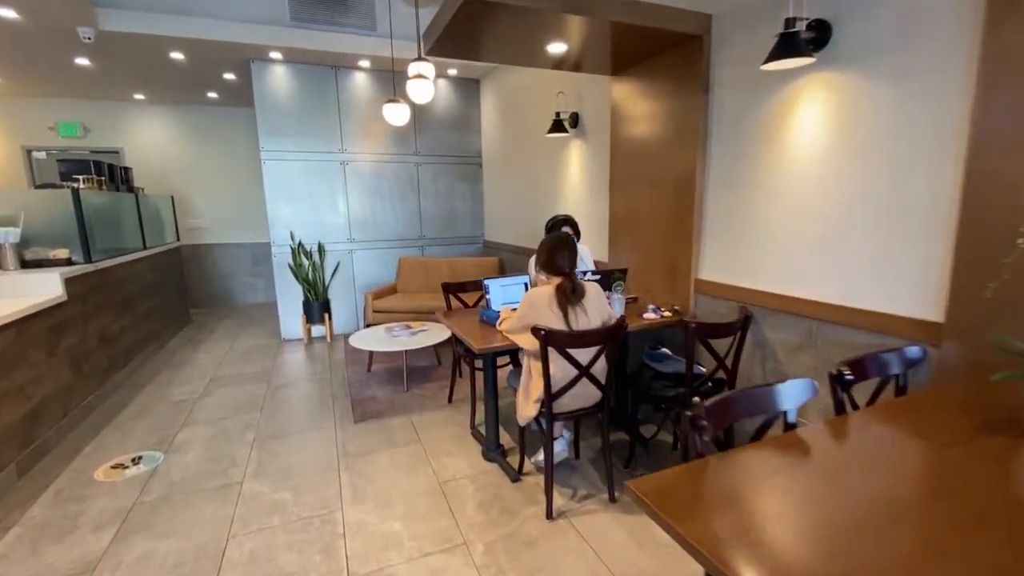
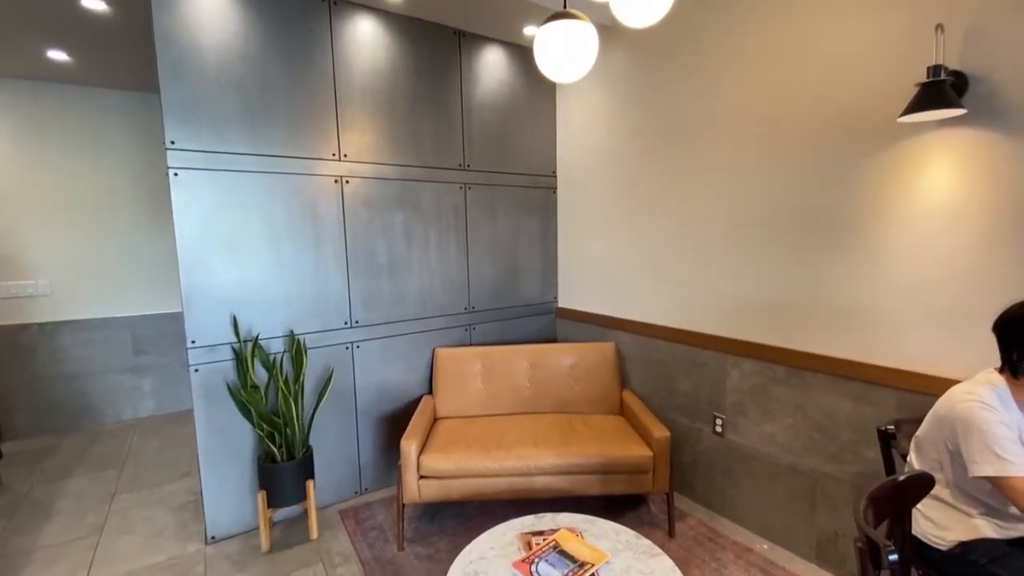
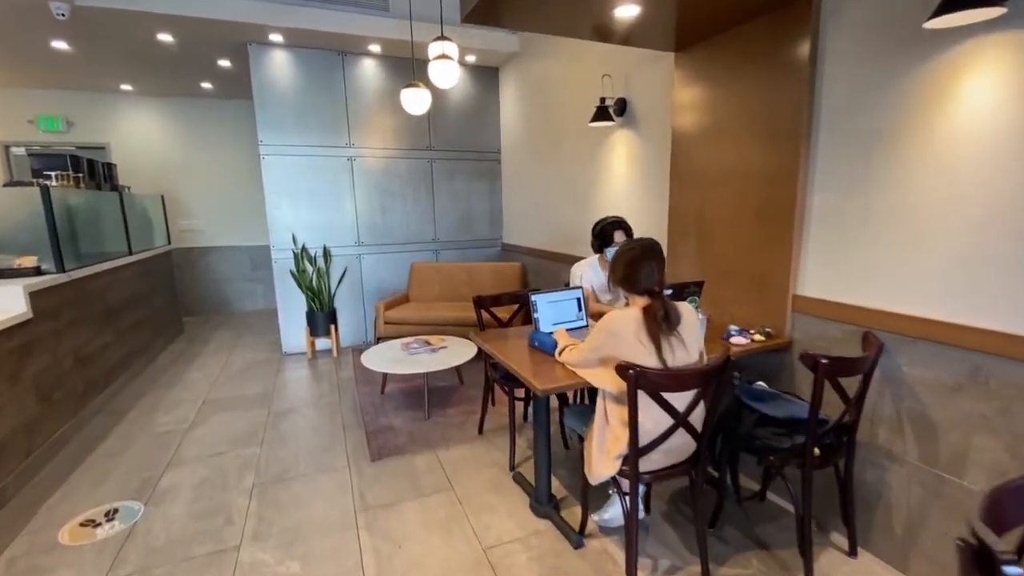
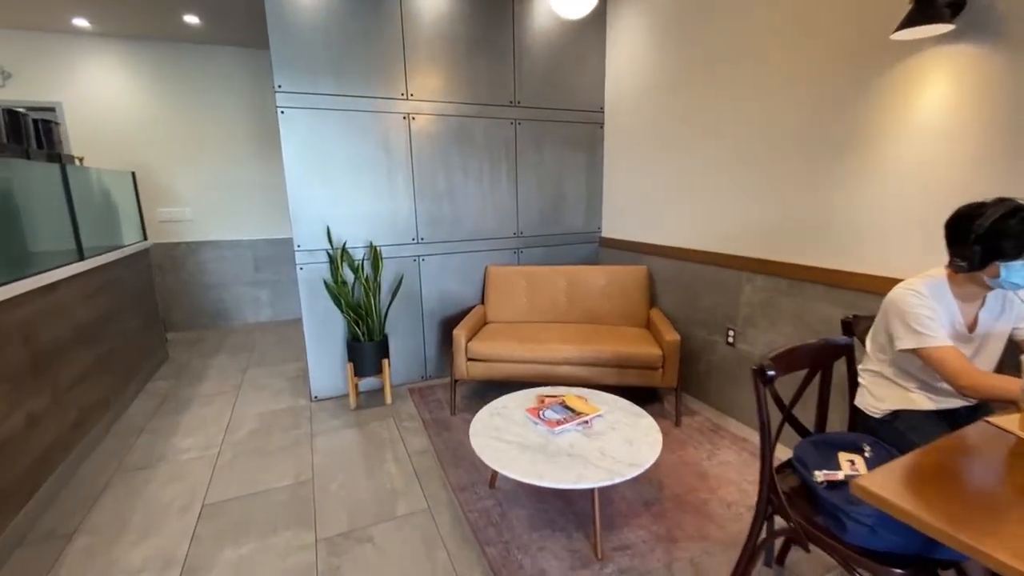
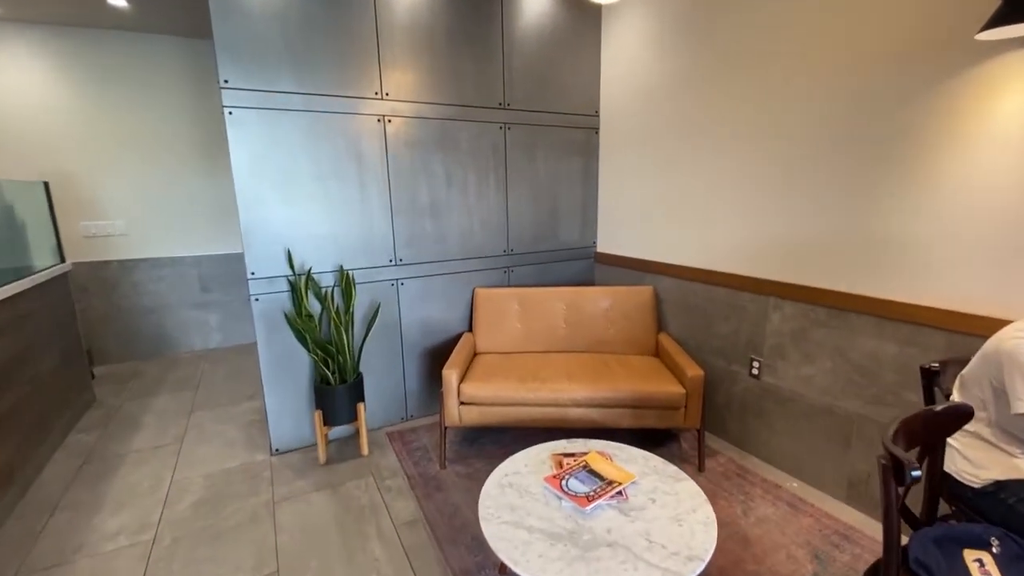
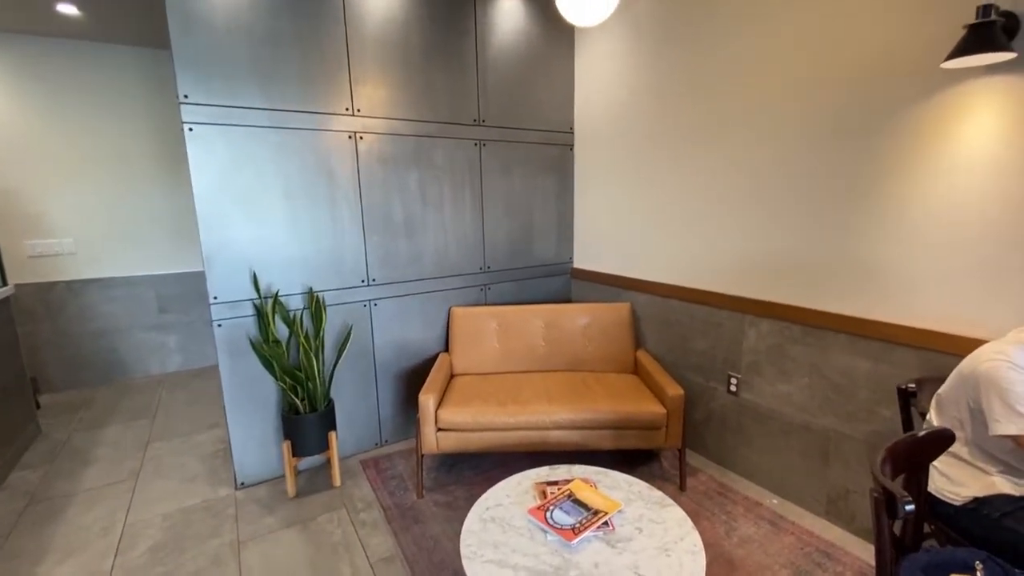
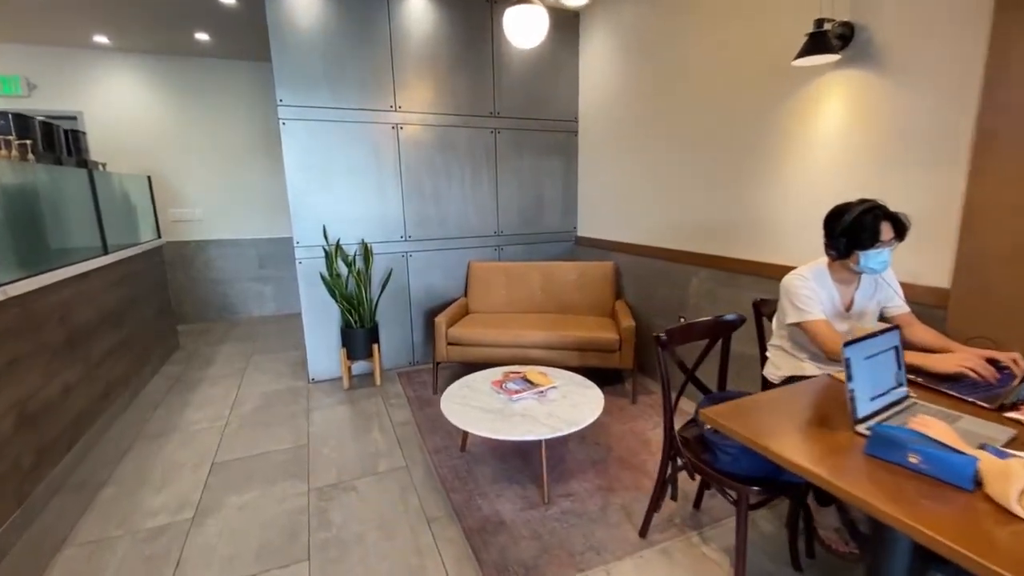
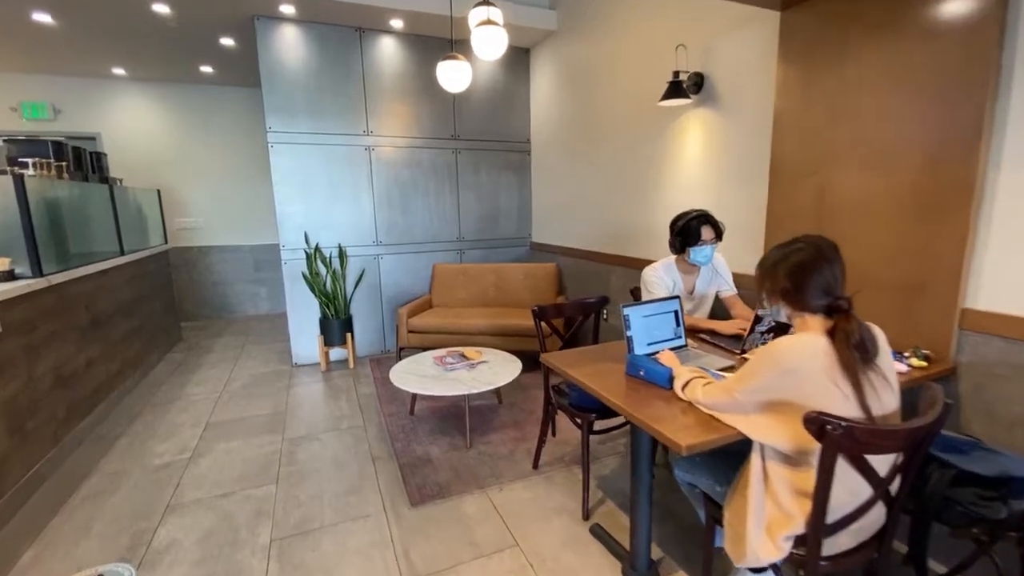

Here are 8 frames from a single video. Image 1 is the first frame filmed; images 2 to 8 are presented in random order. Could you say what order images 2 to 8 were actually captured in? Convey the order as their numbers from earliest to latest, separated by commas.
3, 8, 7, 4, 5, 6, 2
